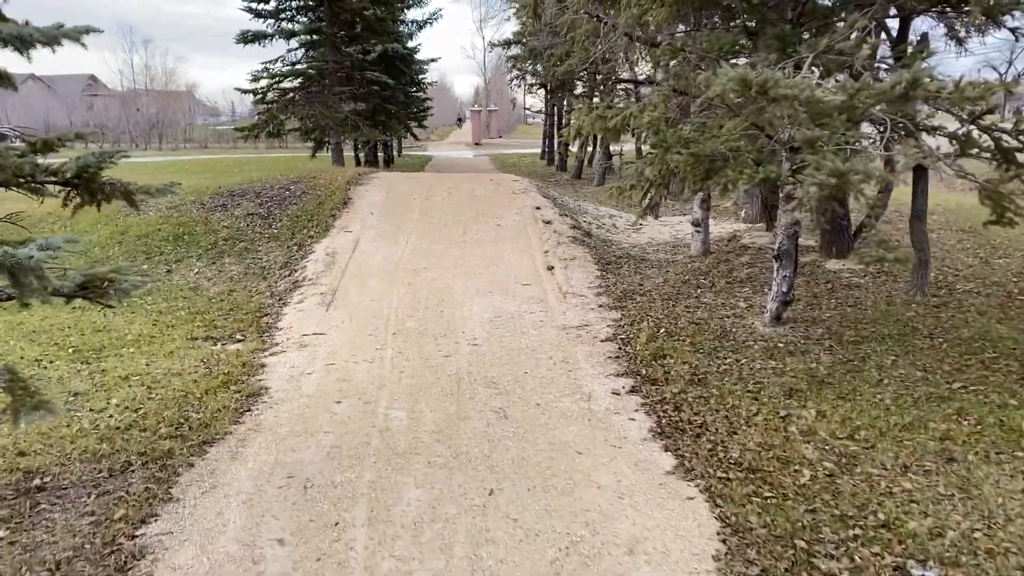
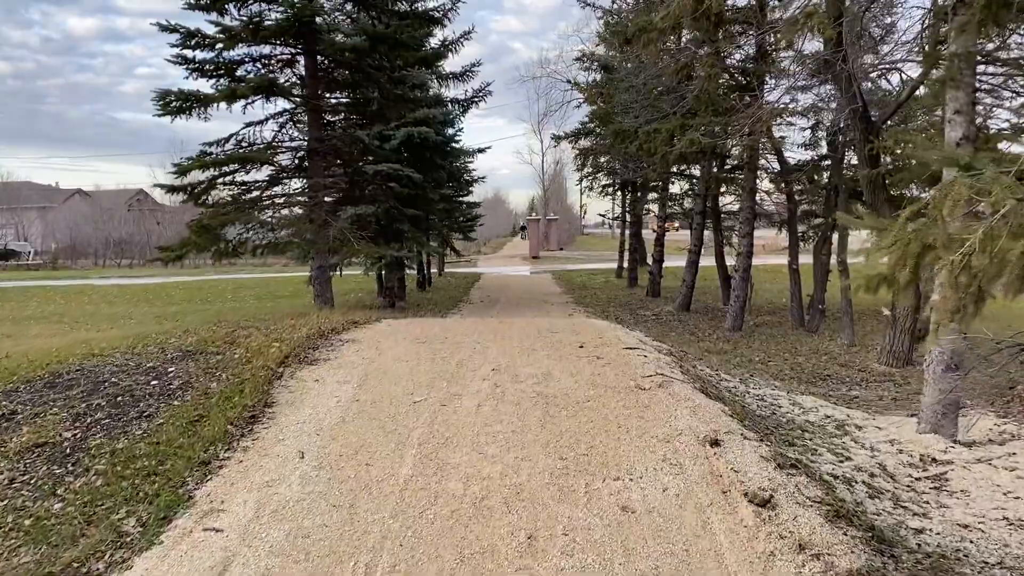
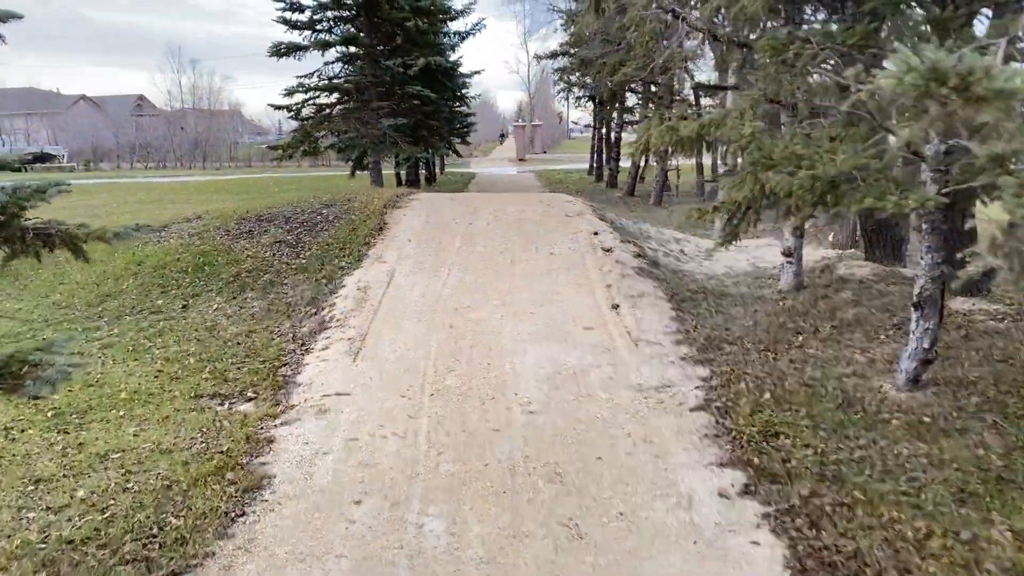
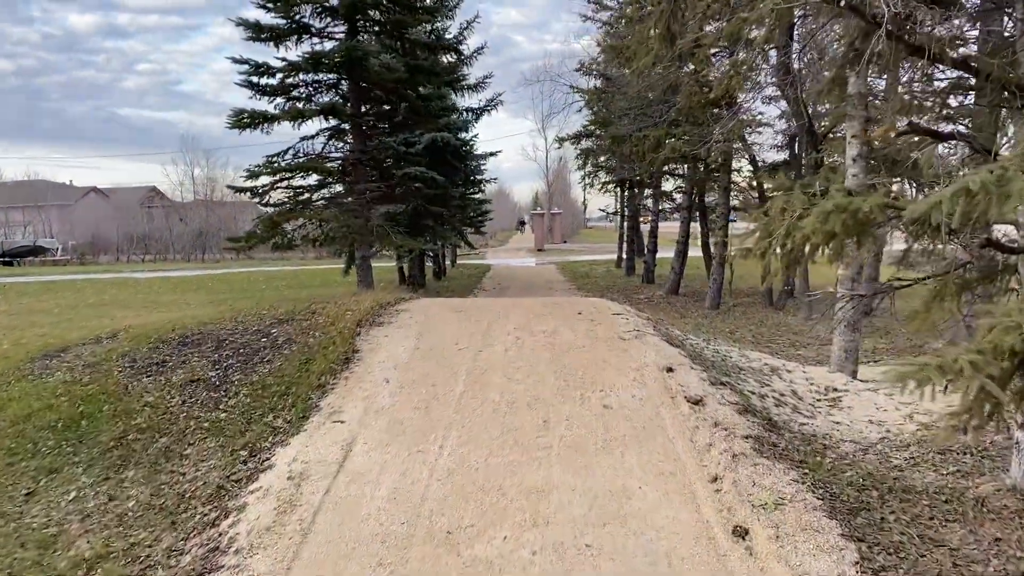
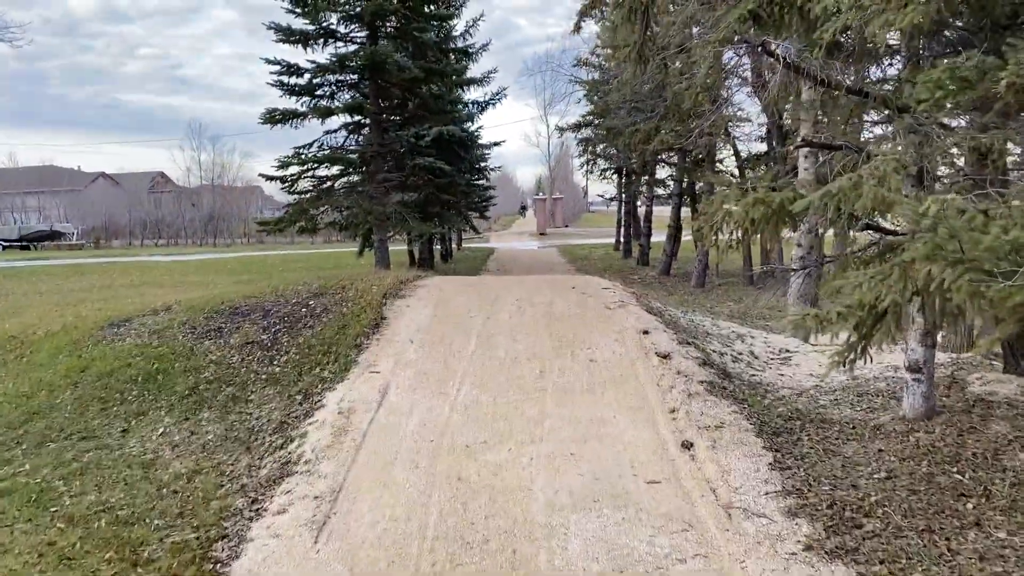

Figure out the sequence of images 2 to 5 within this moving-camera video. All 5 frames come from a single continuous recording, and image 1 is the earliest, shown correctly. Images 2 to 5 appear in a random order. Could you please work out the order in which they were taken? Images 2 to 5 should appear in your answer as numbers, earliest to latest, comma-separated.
3, 5, 4, 2
